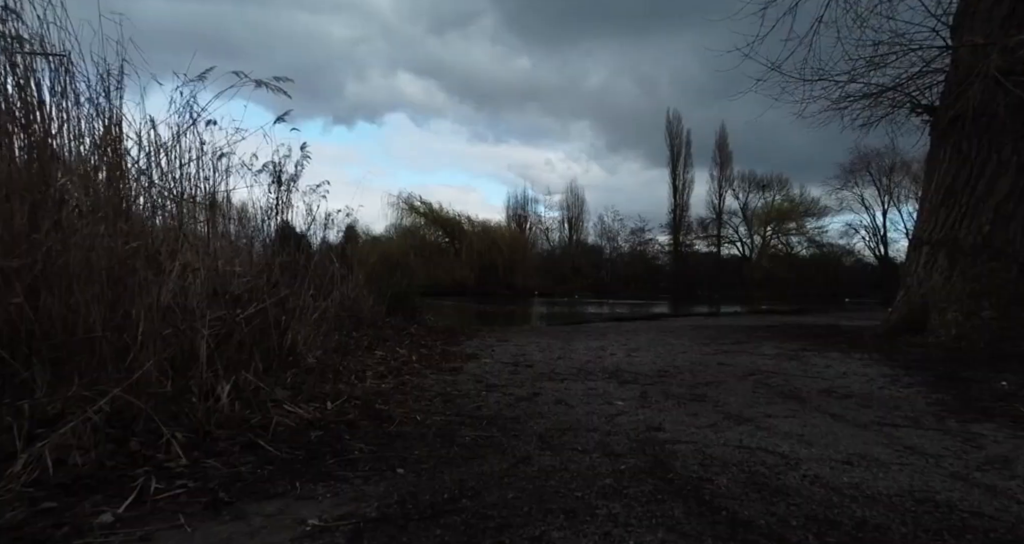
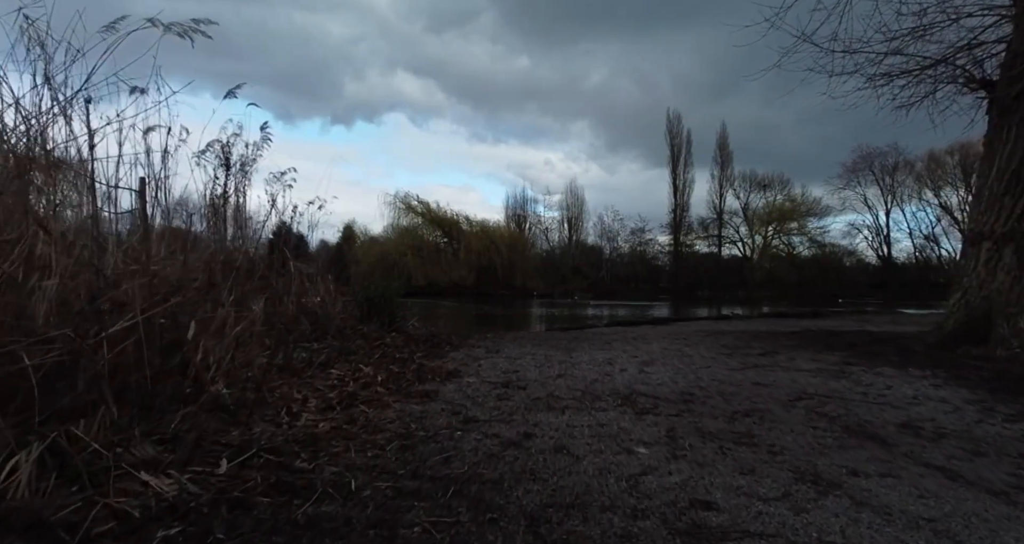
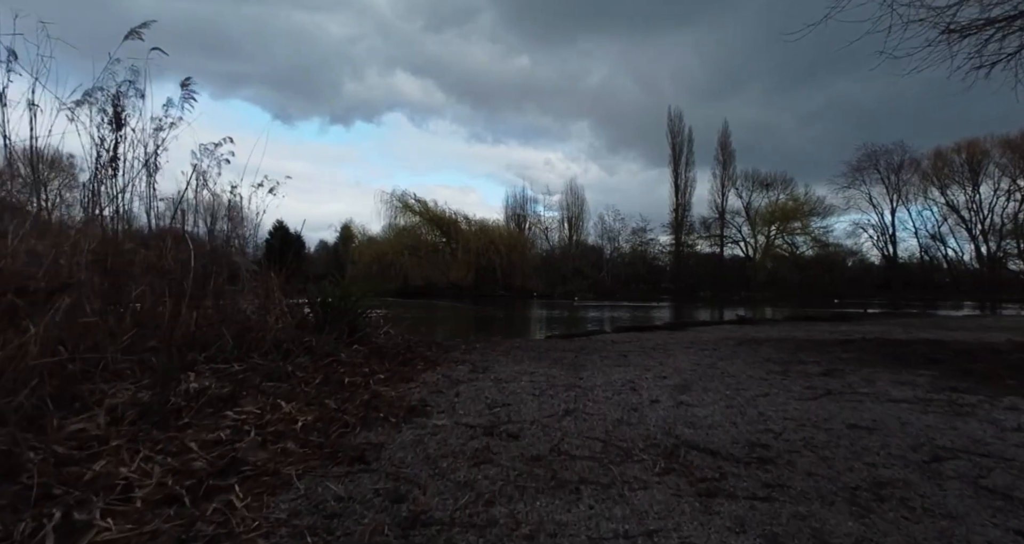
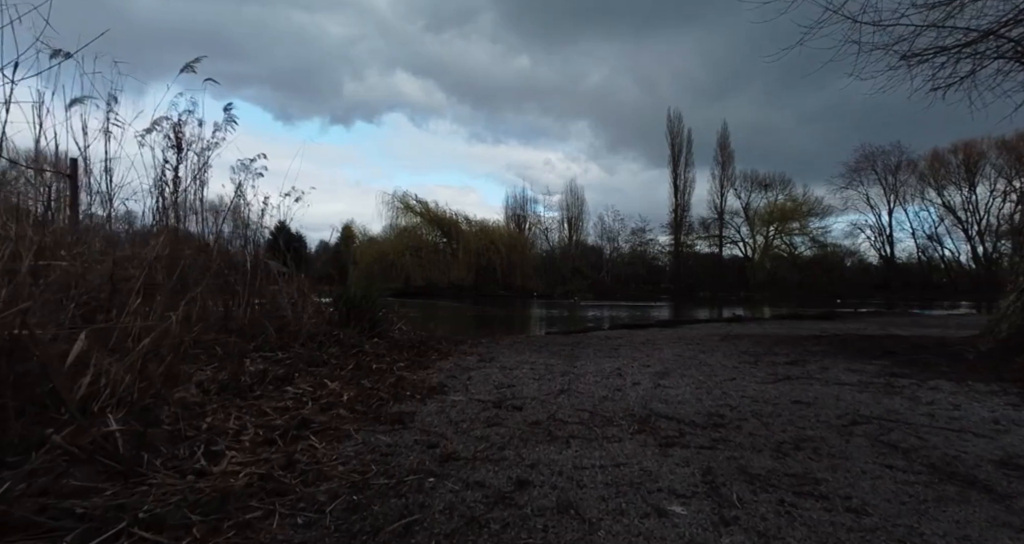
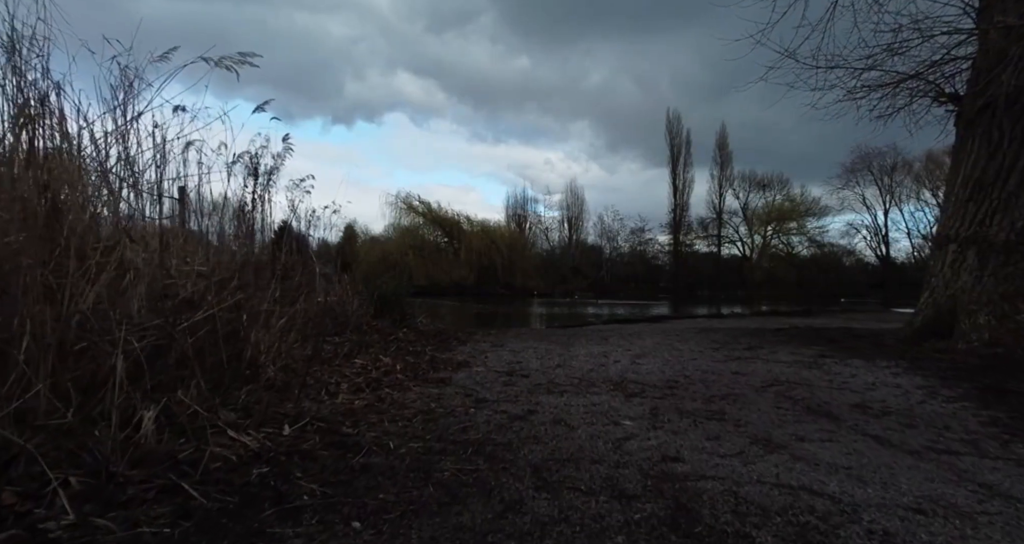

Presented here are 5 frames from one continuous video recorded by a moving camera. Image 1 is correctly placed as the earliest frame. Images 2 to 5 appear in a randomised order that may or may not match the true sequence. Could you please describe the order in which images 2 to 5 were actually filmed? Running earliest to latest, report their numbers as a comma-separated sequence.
5, 2, 4, 3
